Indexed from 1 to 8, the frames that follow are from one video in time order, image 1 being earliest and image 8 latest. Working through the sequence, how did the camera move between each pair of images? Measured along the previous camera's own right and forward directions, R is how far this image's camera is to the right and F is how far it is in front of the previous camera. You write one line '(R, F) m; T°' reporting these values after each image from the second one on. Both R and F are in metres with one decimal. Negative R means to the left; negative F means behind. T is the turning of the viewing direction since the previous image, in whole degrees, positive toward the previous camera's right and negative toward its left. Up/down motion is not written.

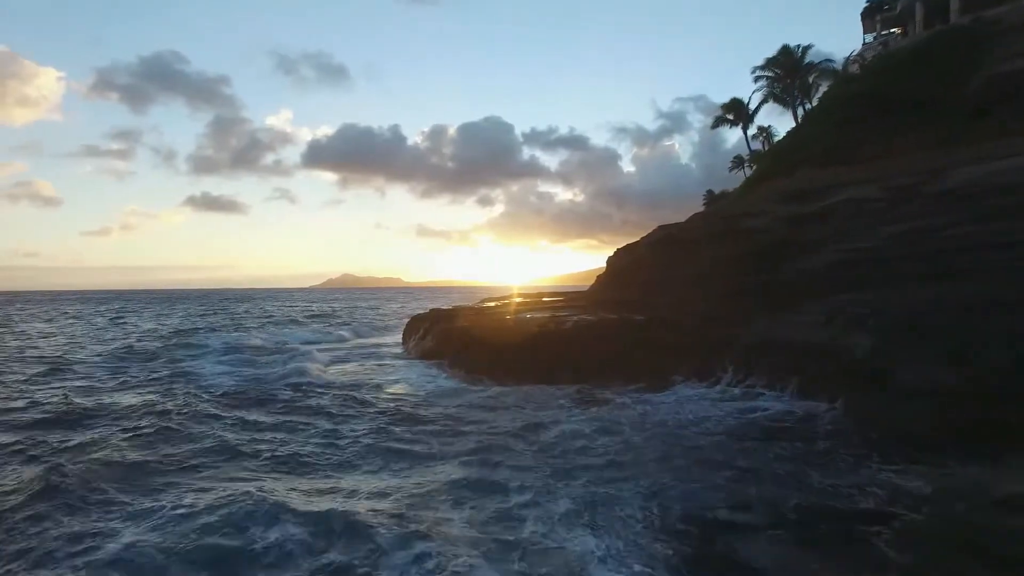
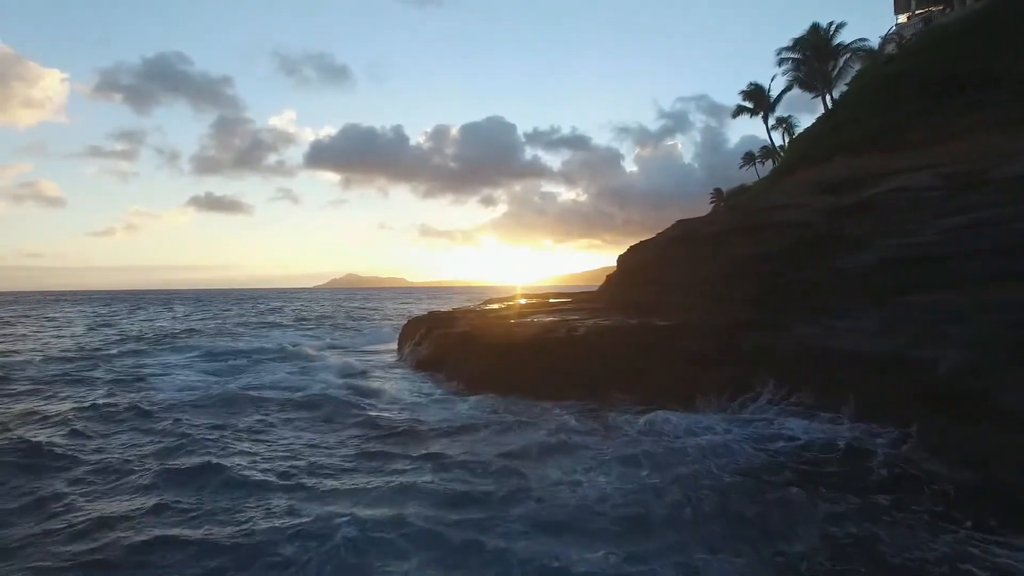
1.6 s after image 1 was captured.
(-0.1, +1.9) m; 0°
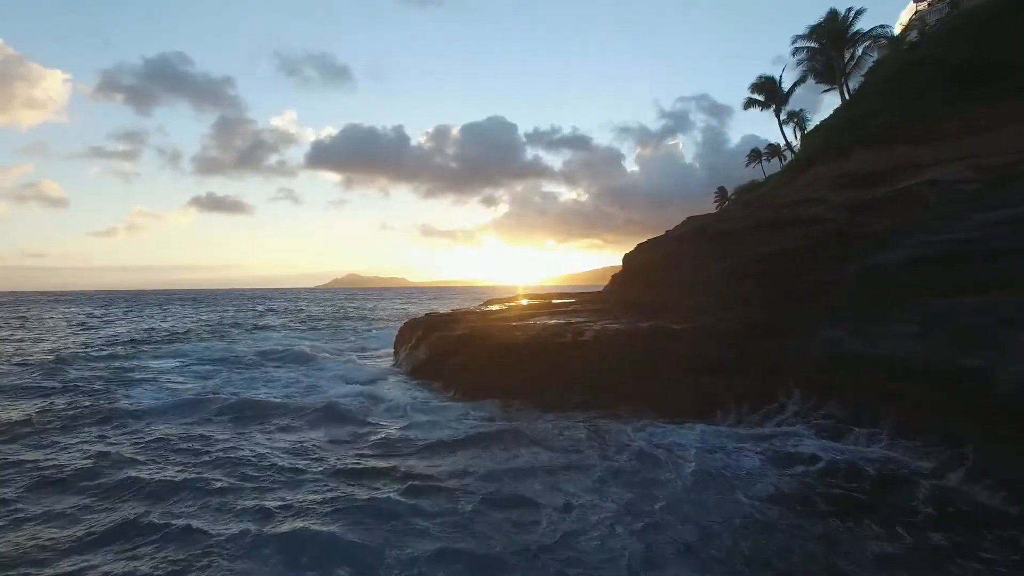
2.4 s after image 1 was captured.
(0.0, +1.1) m; 0°
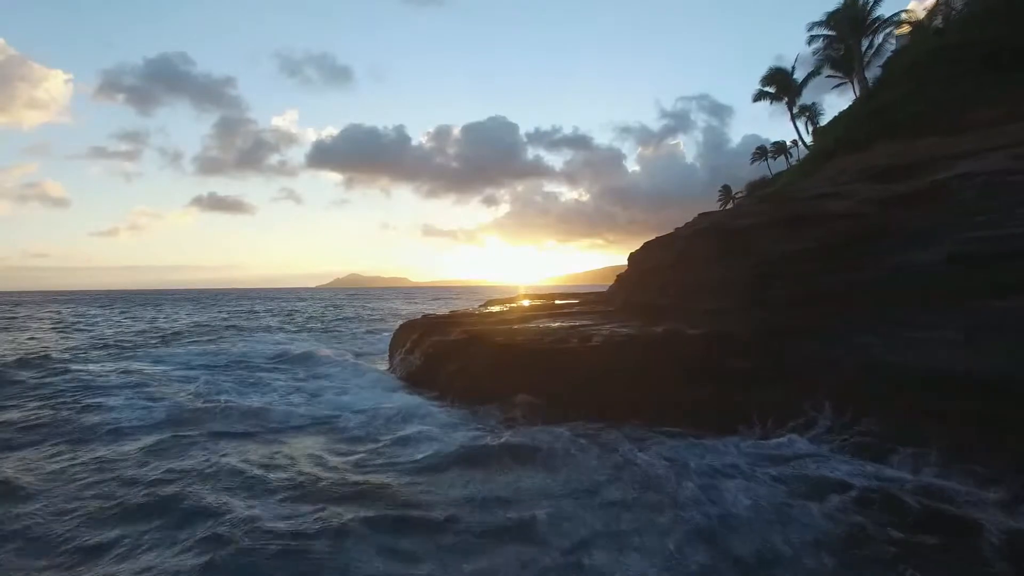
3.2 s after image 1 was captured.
(0.0, +1.1) m; 0°
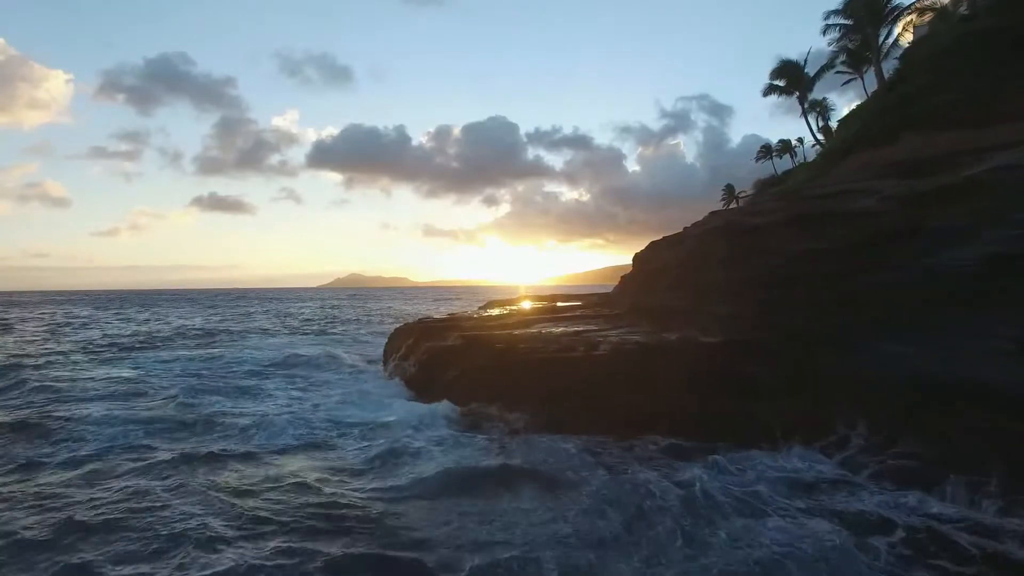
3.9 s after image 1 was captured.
(0.0, +1.0) m; 0°
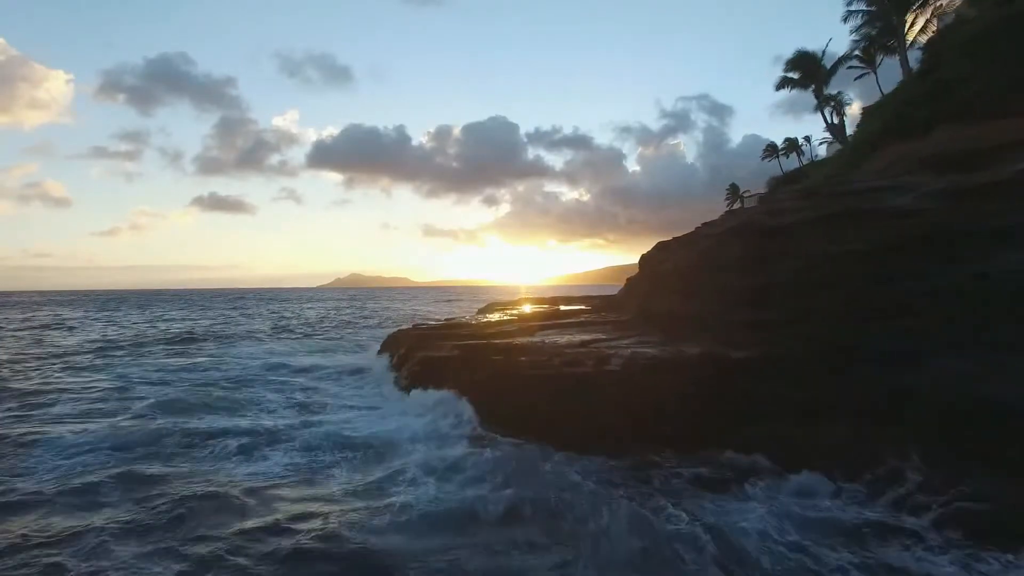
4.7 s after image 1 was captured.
(0.0, +1.2) m; 0°
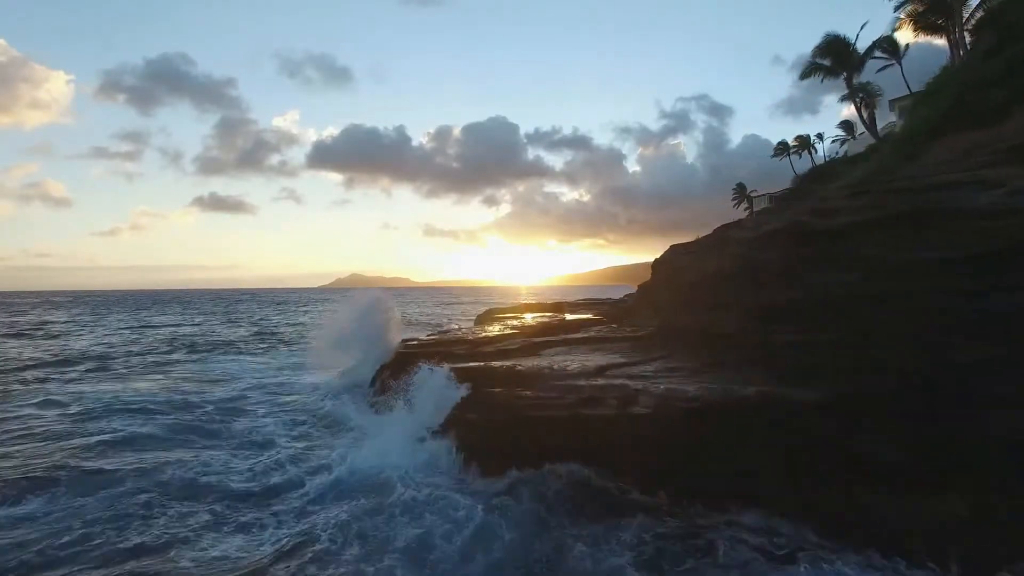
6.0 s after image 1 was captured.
(0.0, +2.2) m; 0°
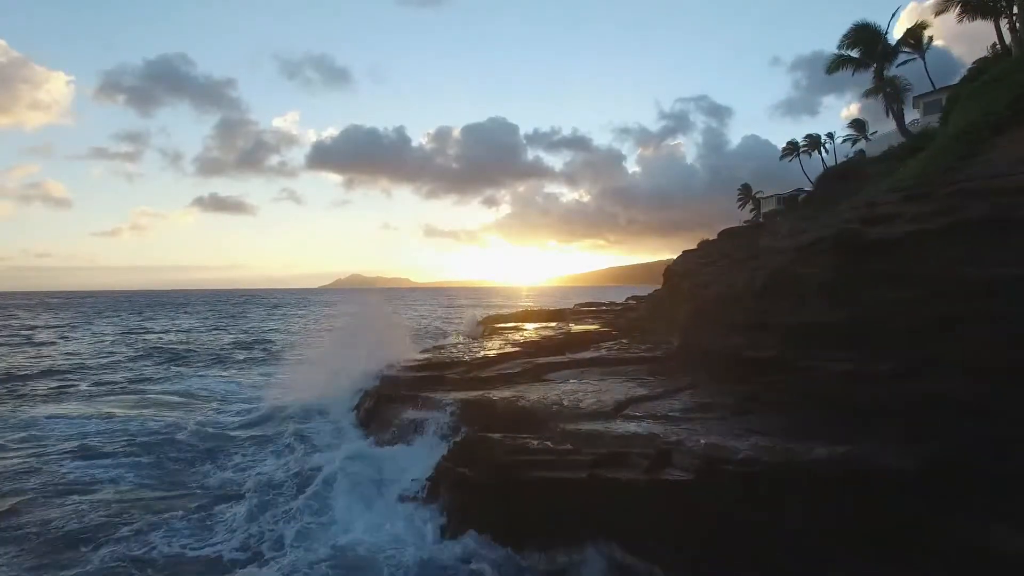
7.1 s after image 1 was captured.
(0.0, +1.7) m; 0°
